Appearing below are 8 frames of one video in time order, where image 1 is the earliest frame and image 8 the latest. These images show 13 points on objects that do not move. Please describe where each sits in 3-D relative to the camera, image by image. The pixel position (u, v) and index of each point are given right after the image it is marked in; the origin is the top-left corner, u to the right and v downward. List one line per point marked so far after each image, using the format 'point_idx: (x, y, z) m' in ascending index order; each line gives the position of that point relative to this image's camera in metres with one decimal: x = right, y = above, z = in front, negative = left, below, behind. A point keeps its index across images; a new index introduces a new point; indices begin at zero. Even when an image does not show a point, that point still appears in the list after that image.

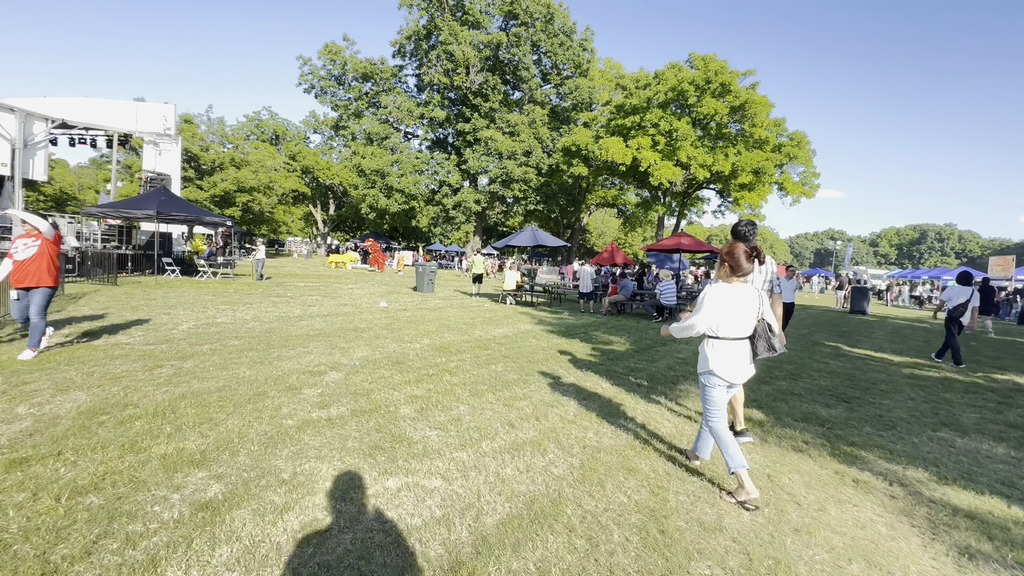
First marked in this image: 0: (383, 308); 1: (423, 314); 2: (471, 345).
0: (-3.6, -0.6, +12.6) m
1: (-2.3, -0.7, +11.9) m
2: (-0.7, -1.0, +7.7) m
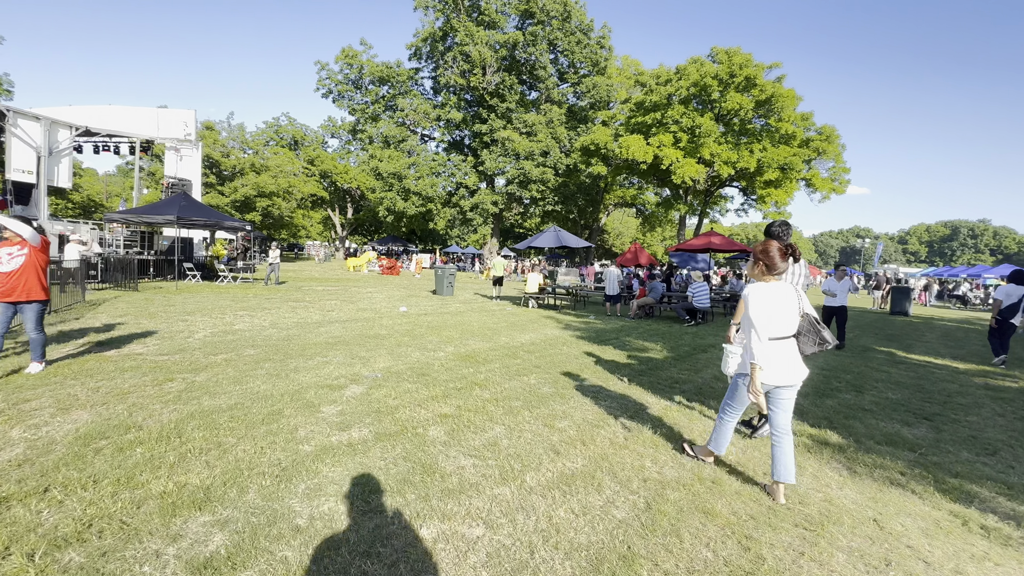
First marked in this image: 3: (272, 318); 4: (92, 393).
0: (-2.9, -0.7, +12.3) m
1: (-1.7, -0.8, +11.4) m
2: (-0.2, -1.0, +7.3) m
3: (-5.4, -0.7, +10.2) m
4: (-4.2, -1.0, +4.5) m
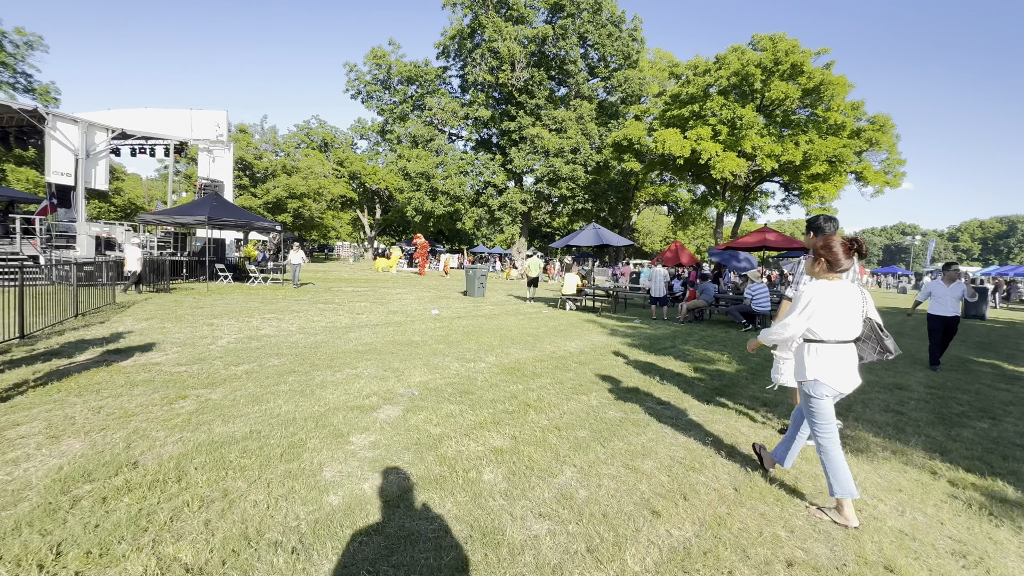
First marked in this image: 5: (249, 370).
0: (-1.9, -0.7, +11.6) m
1: (-0.8, -0.8, +10.7) m
2: (+0.5, -1.1, +6.4) m
3: (-4.5, -0.7, +9.7) m
4: (-3.6, -1.1, +3.9) m
5: (-3.2, -1.0, +5.5) m
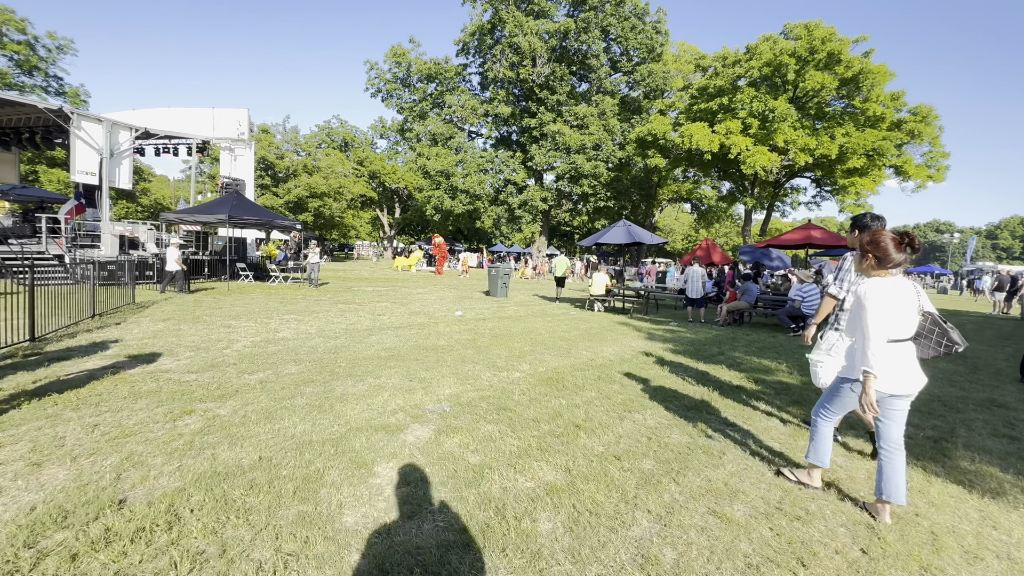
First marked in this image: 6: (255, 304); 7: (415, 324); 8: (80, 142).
0: (-1.2, -0.7, +11.0) m
1: (-0.1, -0.8, +10.1) m
2: (+1.0, -1.1, +5.8) m
3: (-3.9, -0.7, +9.3) m
4: (-3.2, -1.1, +3.4) m
5: (-2.8, -1.0, +5.1) m
6: (-7.0, -0.4, +12.4) m
7: (-2.1, -0.8, +9.7) m
8: (-16.0, +5.4, +16.7) m
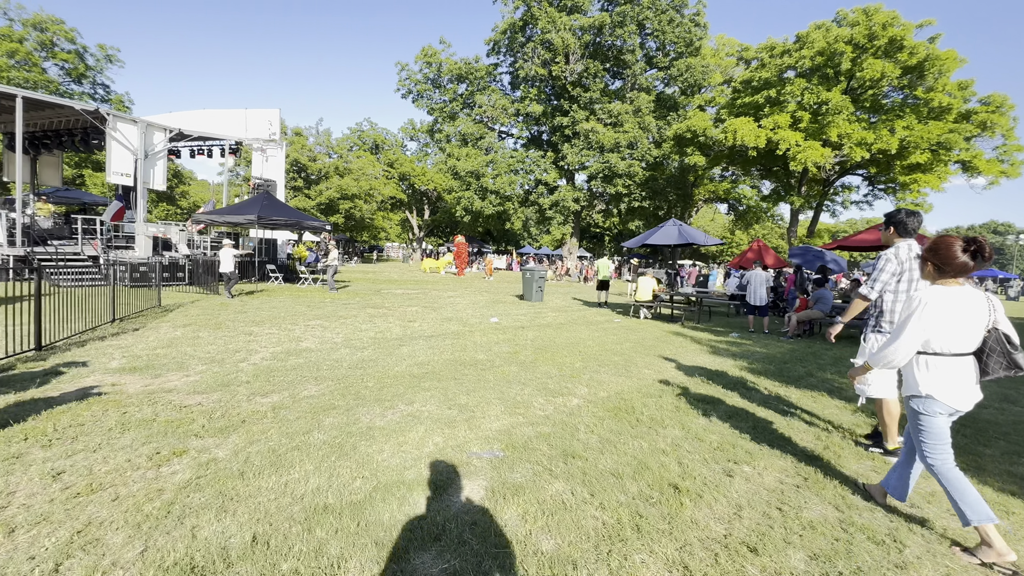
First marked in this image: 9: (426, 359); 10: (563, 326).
0: (-0.3, -0.8, +10.2) m
1: (+0.7, -1.0, +9.2) m
2: (+1.6, -1.2, +4.8) m
3: (-3.1, -0.8, +8.5) m
4: (-2.8, -1.2, +2.6) m
5: (-2.2, -1.1, +4.3) m
6: (-6.0, -0.5, +11.8) m
7: (-1.2, -0.9, +8.9) m
8: (-14.7, +5.3, +16.7) m
9: (-1.3, -1.0, +6.5) m
10: (+1.2, -0.9, +10.6) m
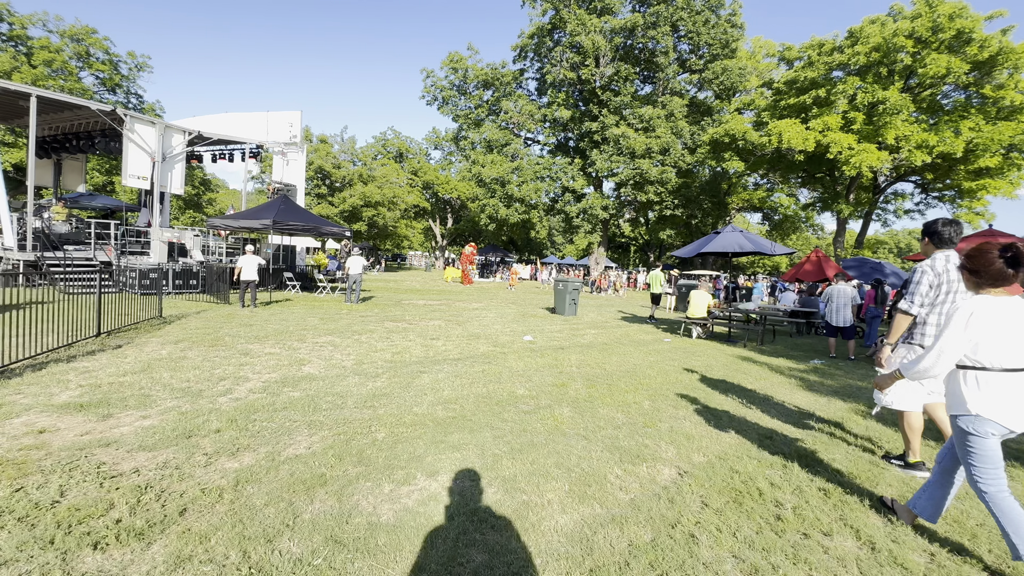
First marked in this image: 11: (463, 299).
0: (+0.4, -1.1, +8.8) m
1: (+1.4, -1.2, +7.7) m
2: (+2.0, -1.4, +3.3) m
3: (-2.4, -1.0, +7.3) m
4: (-2.4, -1.3, +1.4) m
5: (-1.8, -1.2, +3.0) m
6: (-5.2, -0.8, +10.7) m
7: (-0.6, -1.1, +7.5) m
8: (-13.6, +5.1, +16.1) m
9: (-0.7, -1.2, +5.2) m
10: (+1.9, -1.2, +9.2) m
11: (-2.0, -0.5, +18.8) m
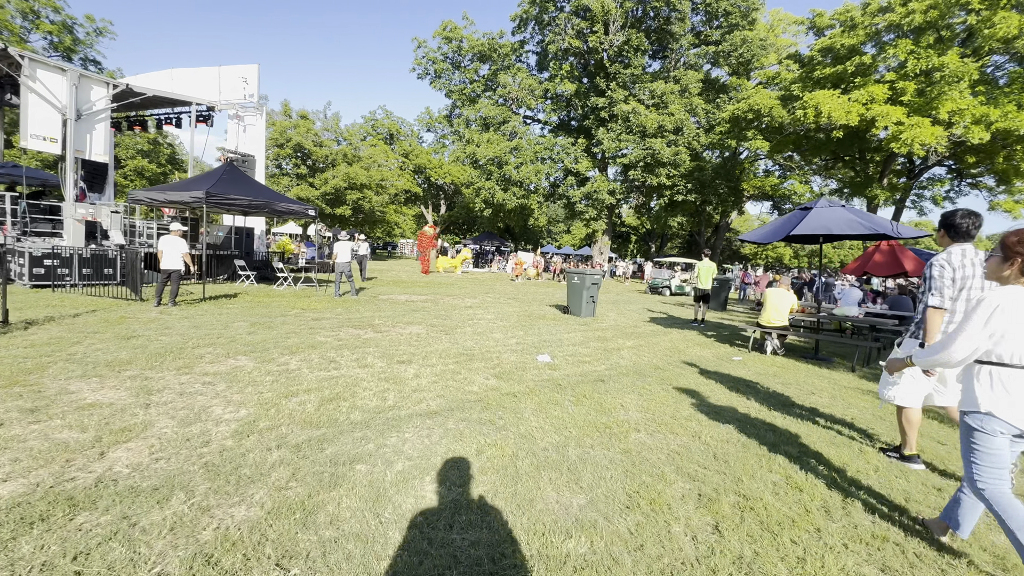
0: (+0.5, -1.1, +5.7) m
1: (+1.6, -1.2, +4.7) m
2: (+2.3, -1.5, +0.3) m
3: (-2.3, -1.0, +4.2) m
4: (-2.1, -1.4, -1.7) m
5: (-1.5, -1.3, -0.1) m
6: (-5.1, -0.7, +7.6) m
7: (-0.4, -1.1, +4.4) m
8: (-13.5, +5.4, +12.7) m
9: (-0.5, -1.3, +2.1) m
10: (+2.1, -1.2, +6.1) m
11: (-2.0, -0.2, +15.7) m
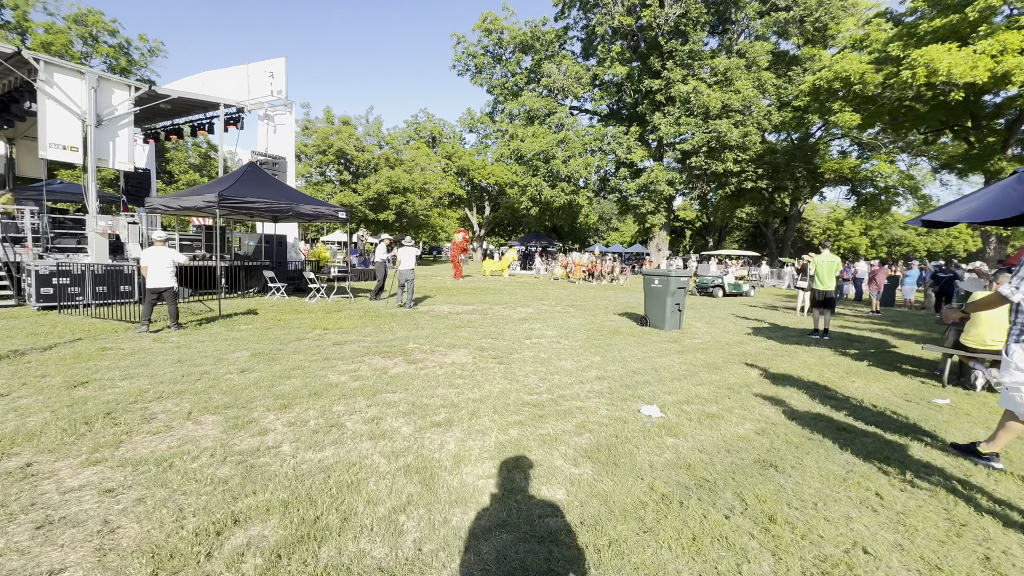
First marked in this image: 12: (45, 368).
0: (+1.3, -1.2, +3.4) m
1: (+2.2, -1.3, +2.3) m
2: (+2.5, -1.6, -2.1) m
3: (-1.6, -1.2, +2.2) m
4: (-2.1, -1.6, -3.7) m
5: (-1.3, -1.5, -2.2) m
6: (-4.1, -1.0, +5.9) m
7: (+0.3, -1.3, +2.3) m
8: (-12.1, +4.8, +11.8) m
9: (-0.1, -1.4, -0.1) m
10: (+2.9, -1.3, +3.7) m
11: (-0.2, -0.4, +13.6) m
12: (-5.5, -1.0, +5.4) m
